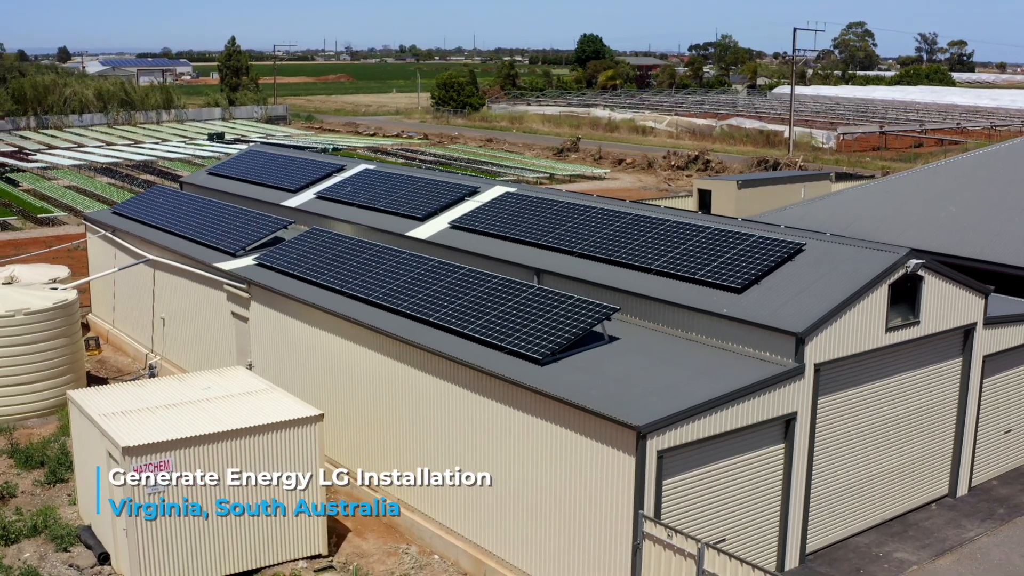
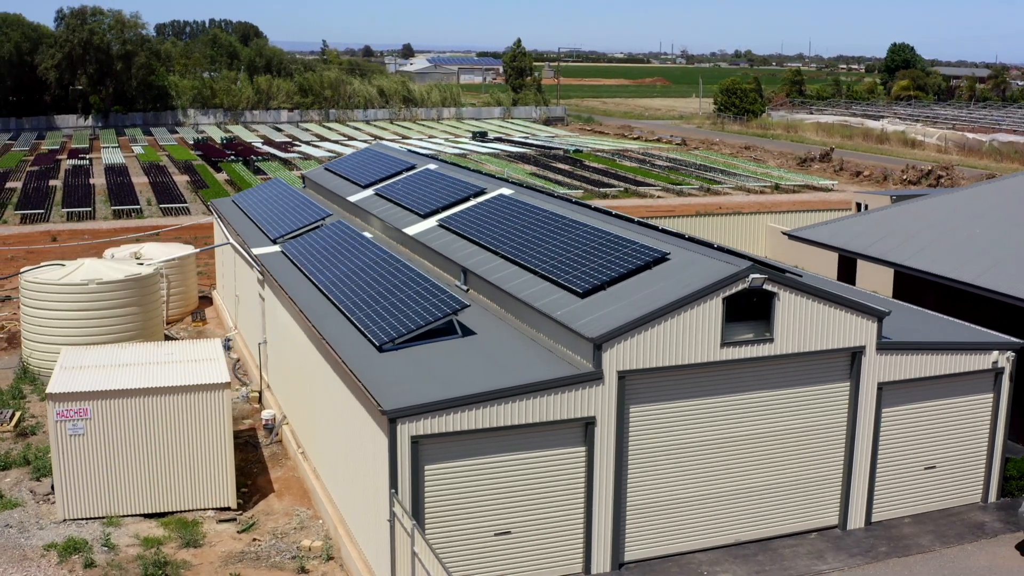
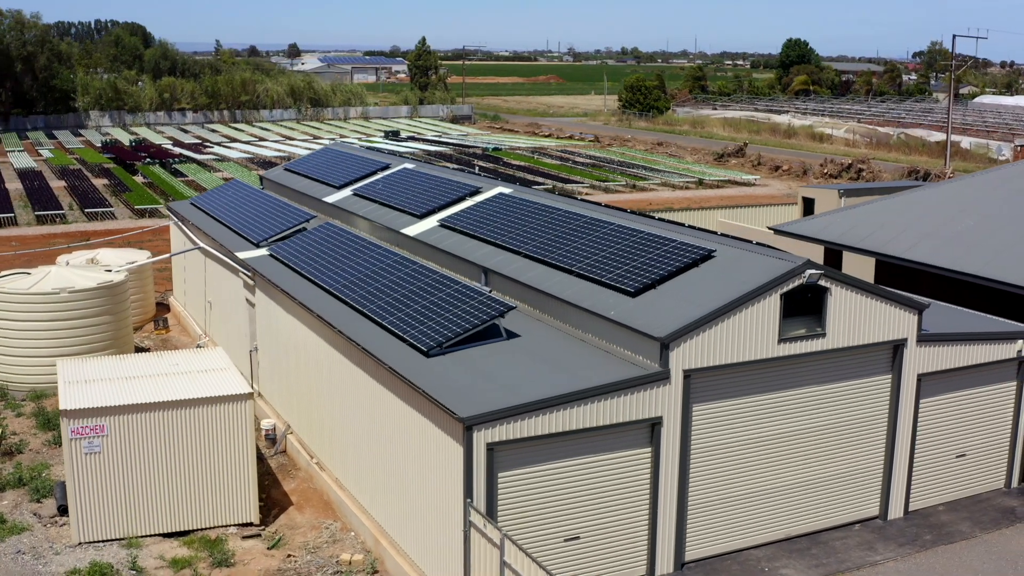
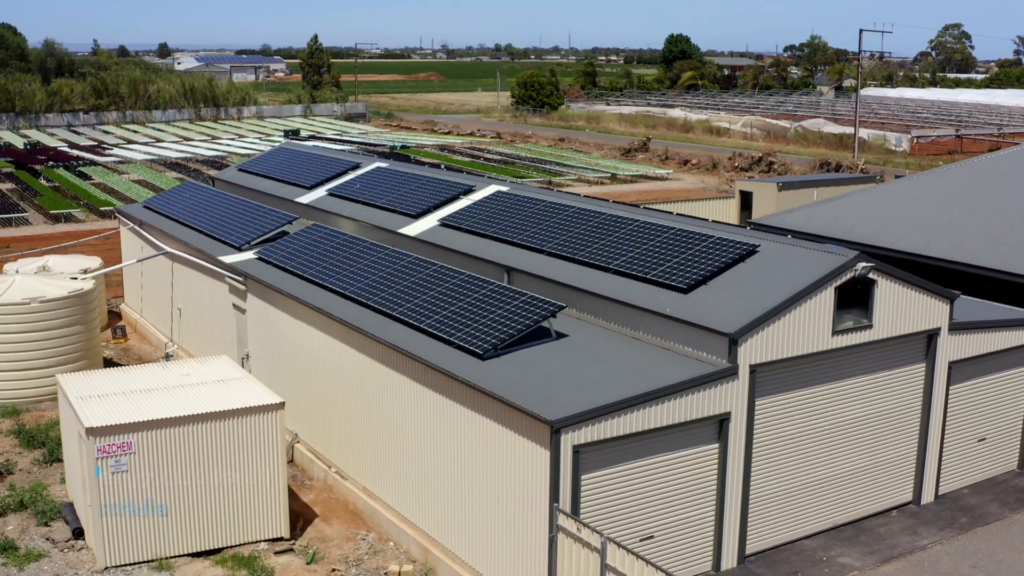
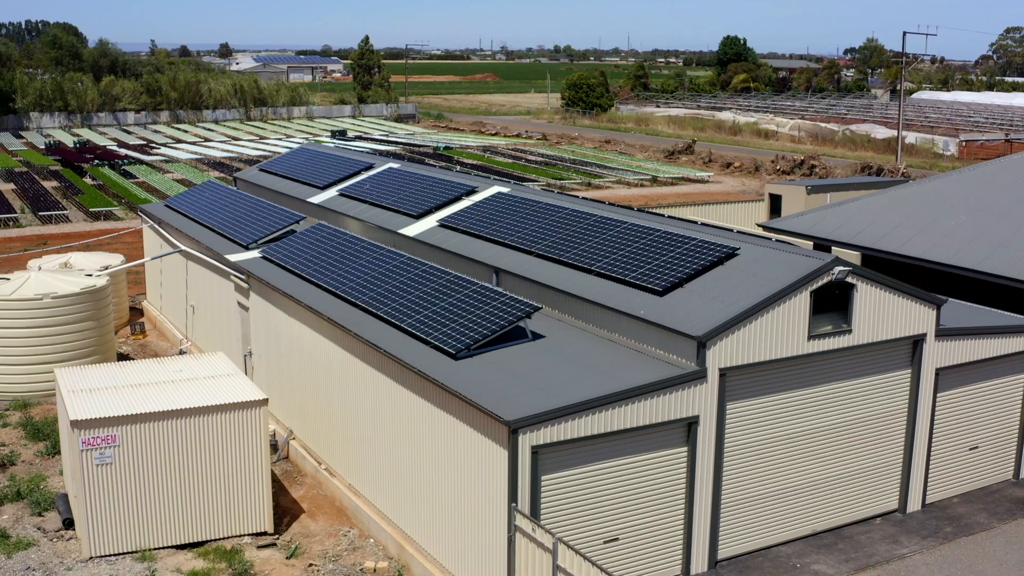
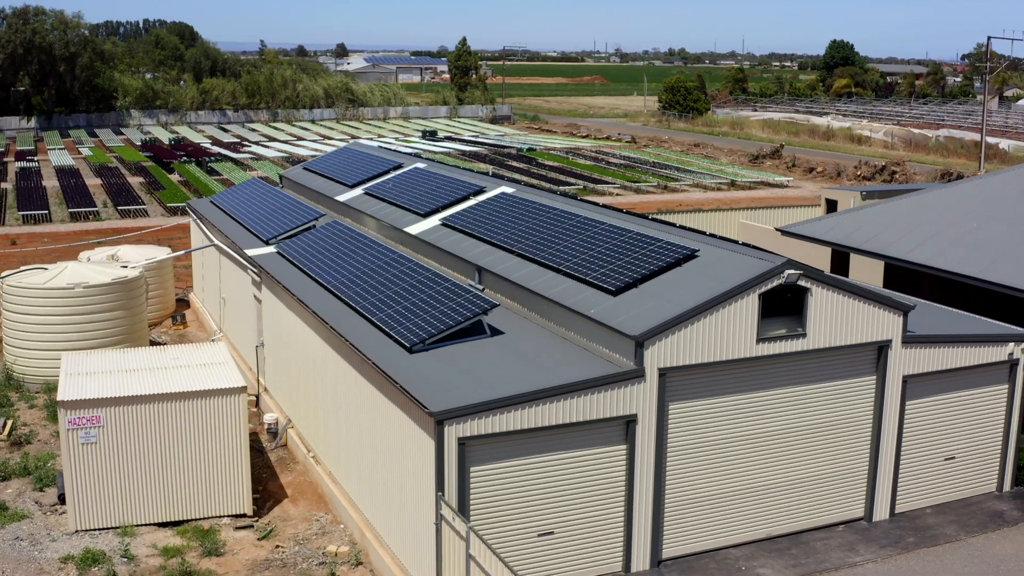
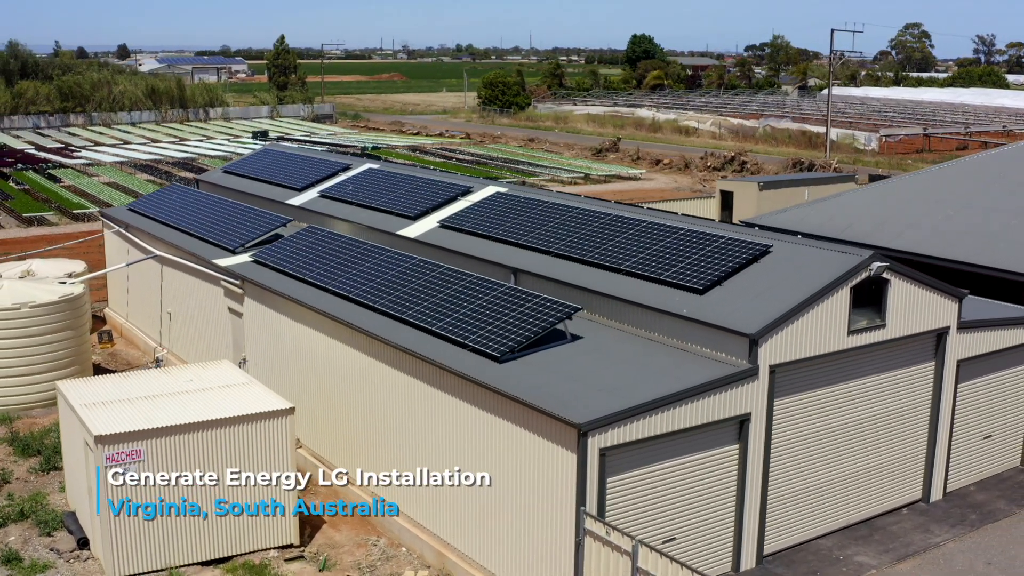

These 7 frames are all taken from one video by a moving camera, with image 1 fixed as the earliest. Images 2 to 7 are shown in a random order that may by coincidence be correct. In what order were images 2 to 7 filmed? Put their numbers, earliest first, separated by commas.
7, 4, 5, 3, 6, 2
